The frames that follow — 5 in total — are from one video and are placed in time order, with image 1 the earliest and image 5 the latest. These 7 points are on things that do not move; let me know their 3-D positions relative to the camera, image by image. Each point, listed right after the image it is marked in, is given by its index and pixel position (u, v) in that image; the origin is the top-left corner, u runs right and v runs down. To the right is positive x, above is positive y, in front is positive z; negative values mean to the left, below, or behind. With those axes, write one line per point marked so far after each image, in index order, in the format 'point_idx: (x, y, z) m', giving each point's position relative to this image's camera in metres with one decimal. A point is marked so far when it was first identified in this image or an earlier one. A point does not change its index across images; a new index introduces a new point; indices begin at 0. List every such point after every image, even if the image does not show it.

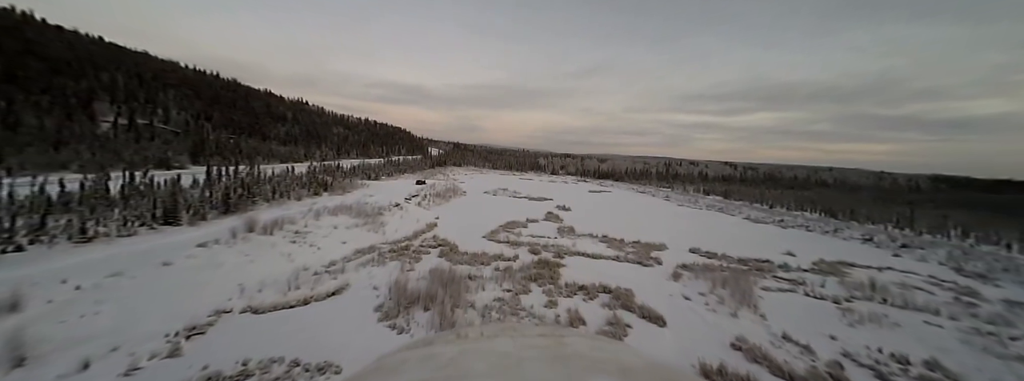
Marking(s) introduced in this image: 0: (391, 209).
0: (-6.2, -0.9, +16.3) m
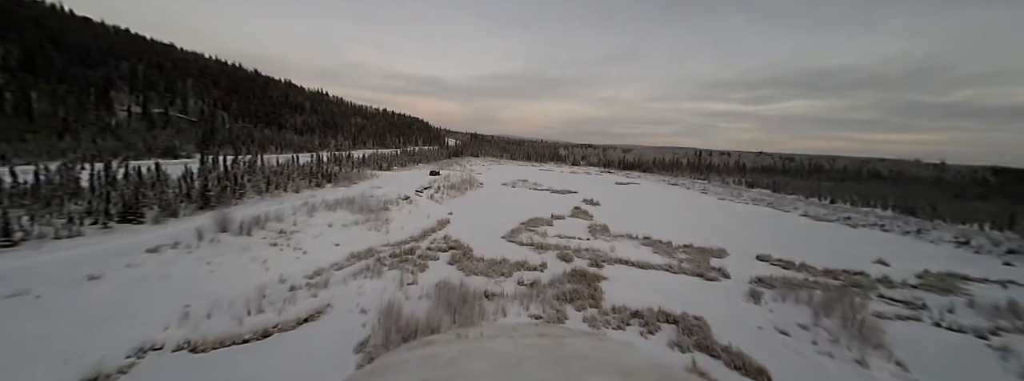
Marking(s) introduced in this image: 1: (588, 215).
0: (-5.2, -0.5, +14.4) m
1: (+4.1, -1.3, +17.1) m
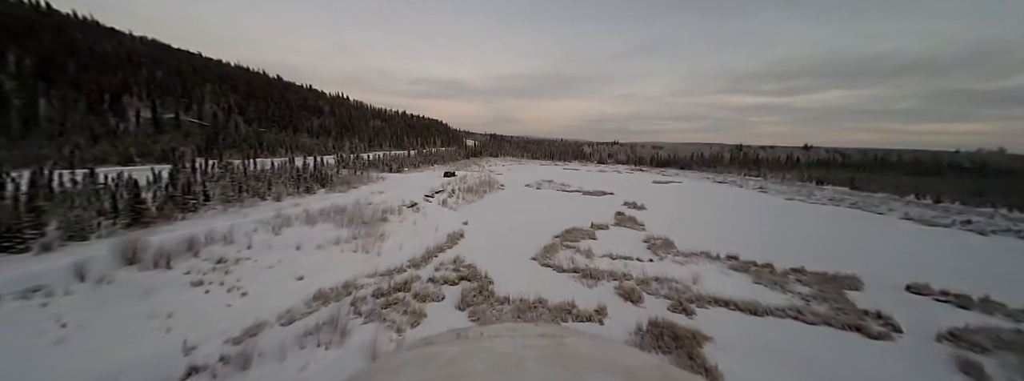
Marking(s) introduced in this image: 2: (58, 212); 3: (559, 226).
0: (-4.1, -0.8, +11.6) m
1: (+5.4, -1.3, +13.7) m
2: (-10.0, -0.5, +7.0) m
3: (+2.3, -1.5, +14.7) m
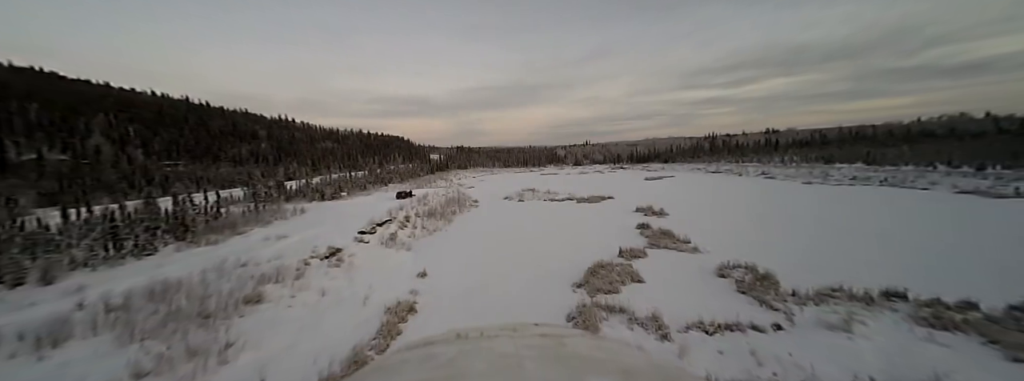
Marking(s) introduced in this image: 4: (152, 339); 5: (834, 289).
0: (-4.4, -1.7, +6.7) m
1: (+4.9, -1.4, +9.6) m
2: (-10.0, -1.8, +1.6) m
3: (+1.7, -1.9, +10.3) m
4: (-4.9, -2.0, +4.4) m
5: (+5.6, -1.7, +5.6) m
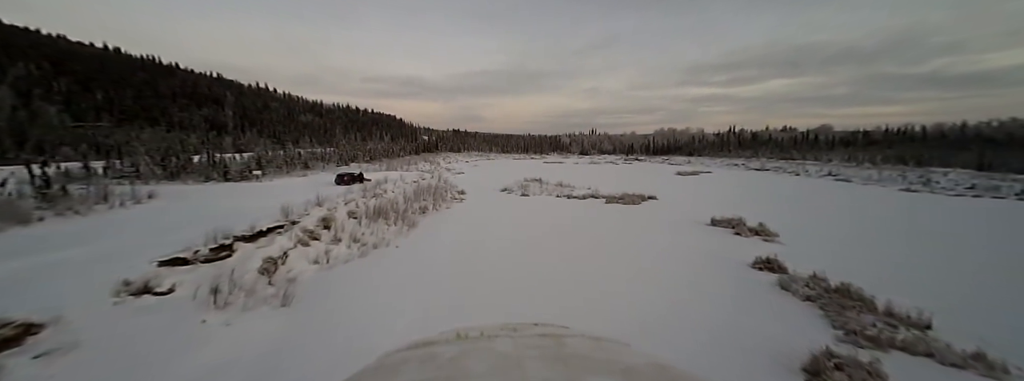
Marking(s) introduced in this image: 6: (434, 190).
0: (-4.3, -1.5, +1.7) m
1: (+4.9, -1.5, +4.7) m
2: (-9.8, -1.5, -3.5) m
3: (+1.8, -1.9, +5.4) m
4: (-4.9, -1.9, -0.6) m
5: (+5.7, -2.1, +0.7) m
6: (-3.1, 0.0, +12.1) m
